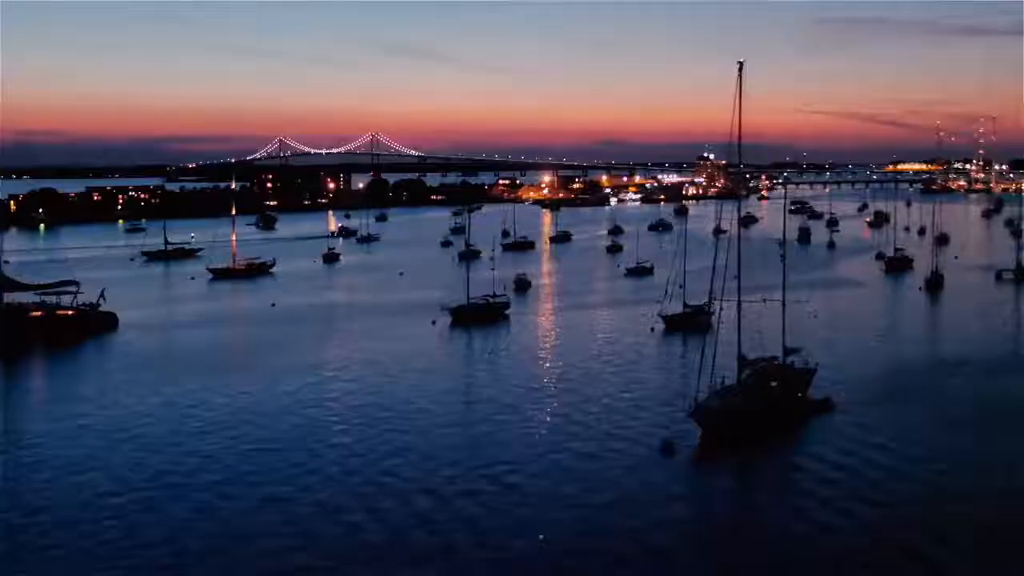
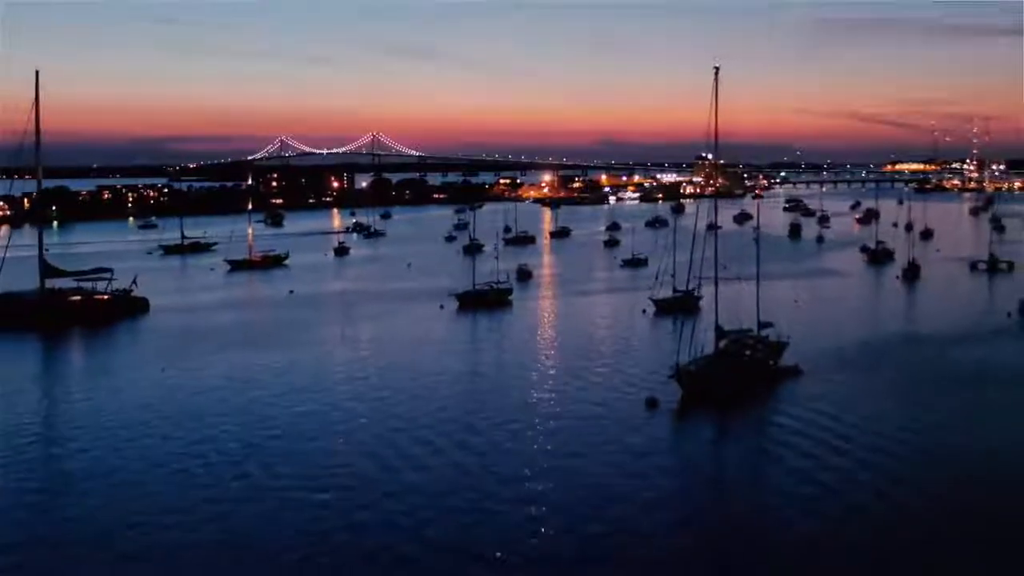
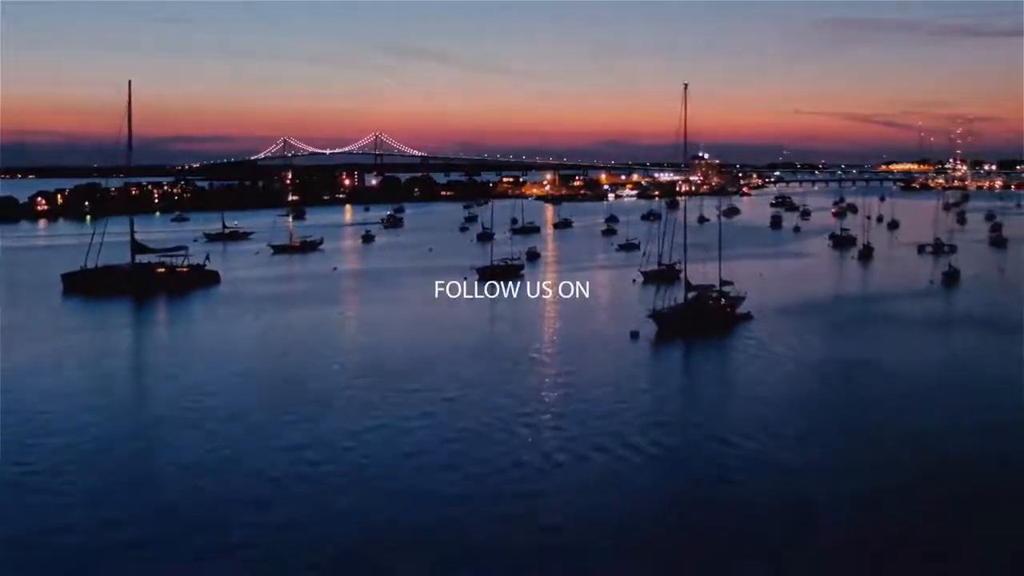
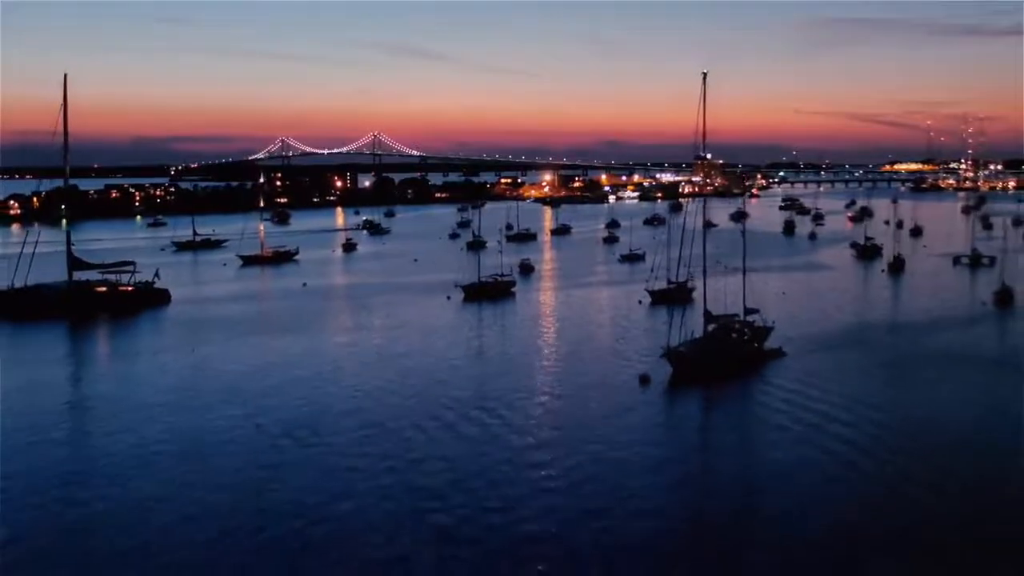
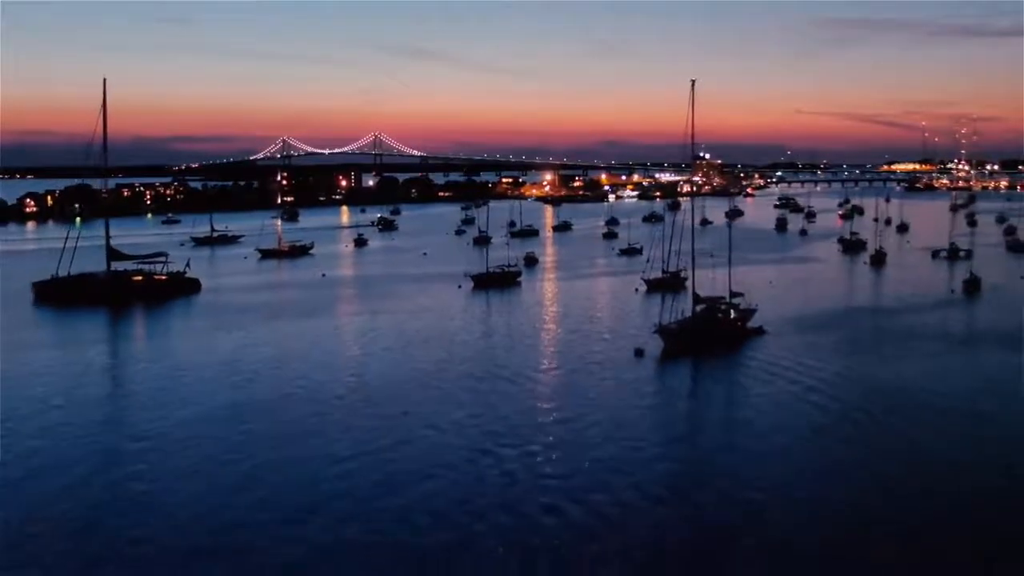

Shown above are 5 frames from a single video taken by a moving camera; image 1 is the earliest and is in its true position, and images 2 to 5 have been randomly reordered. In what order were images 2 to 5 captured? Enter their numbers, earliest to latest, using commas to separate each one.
2, 4, 5, 3
